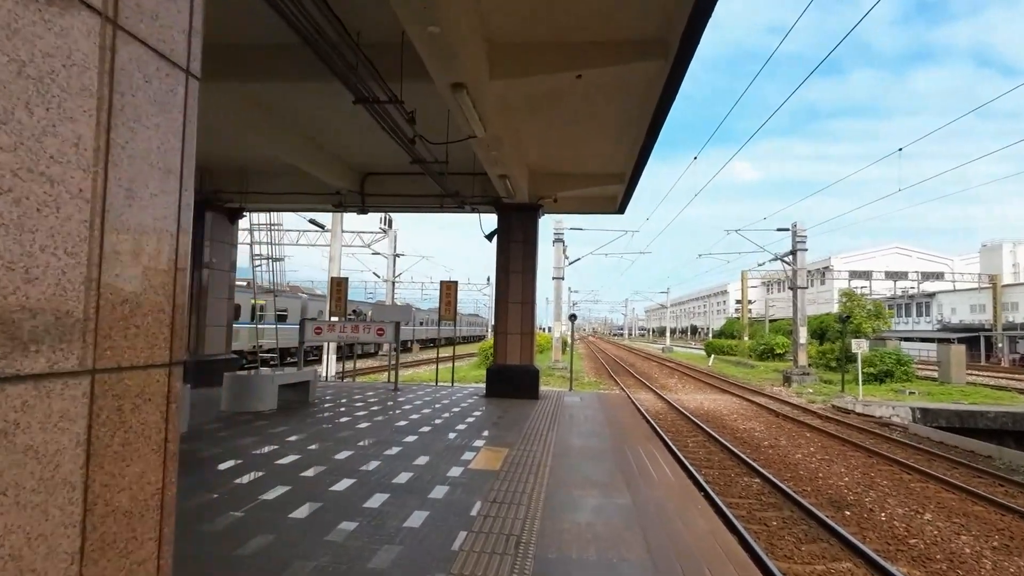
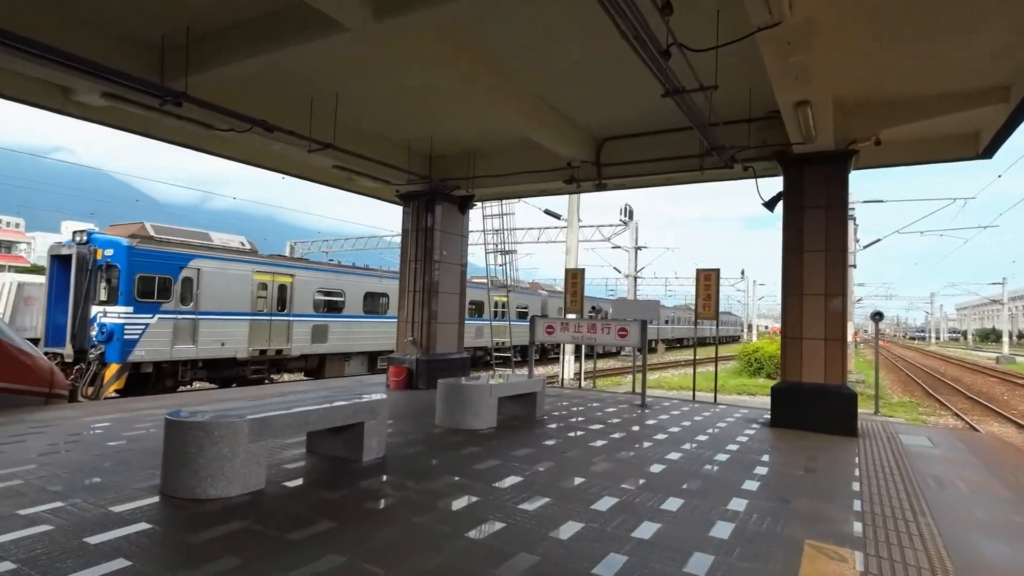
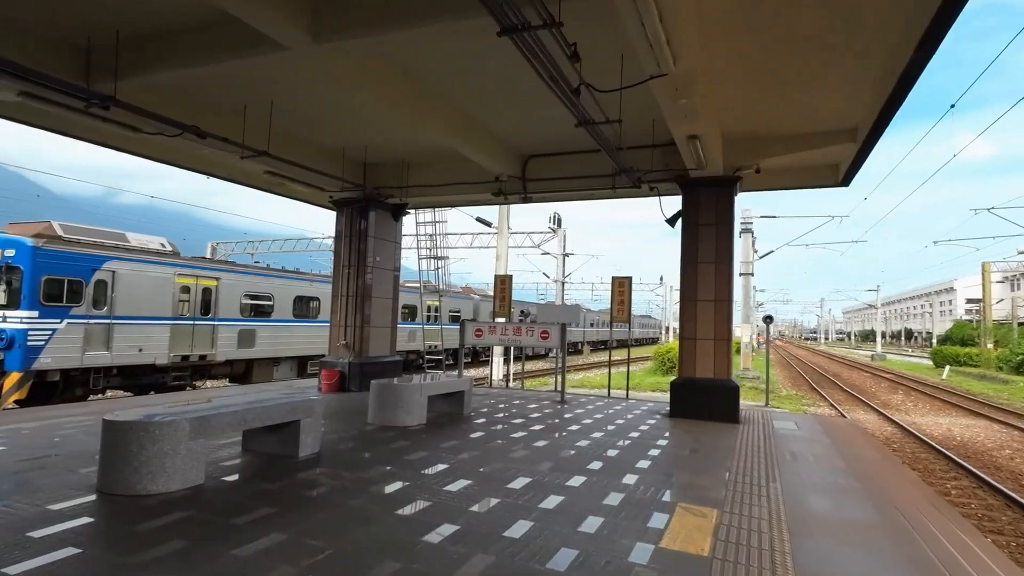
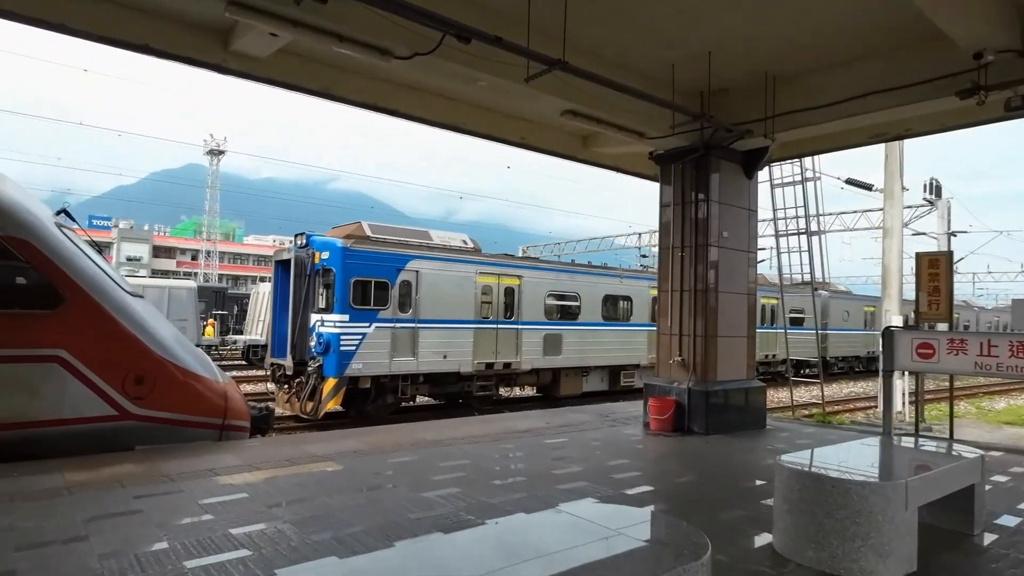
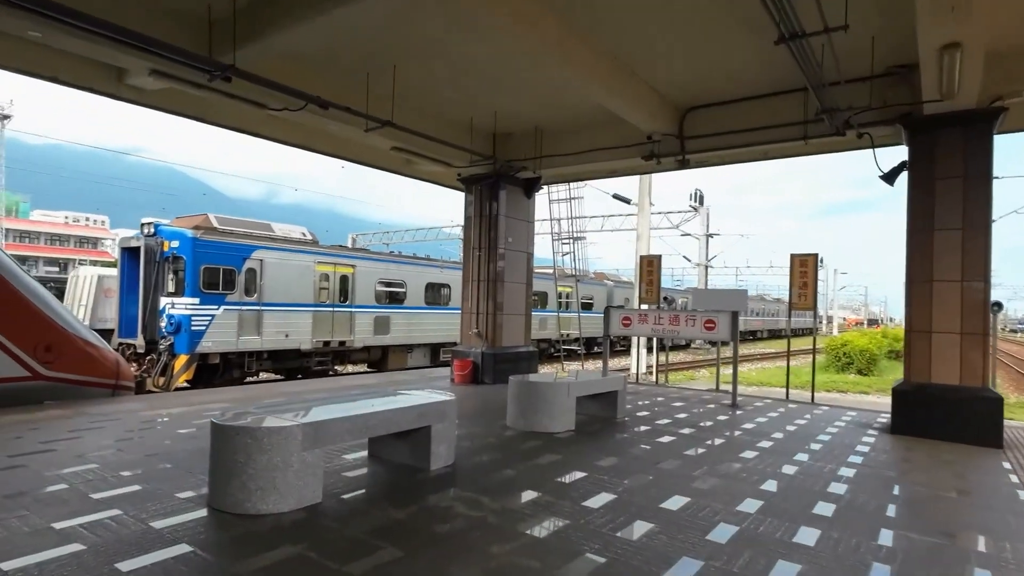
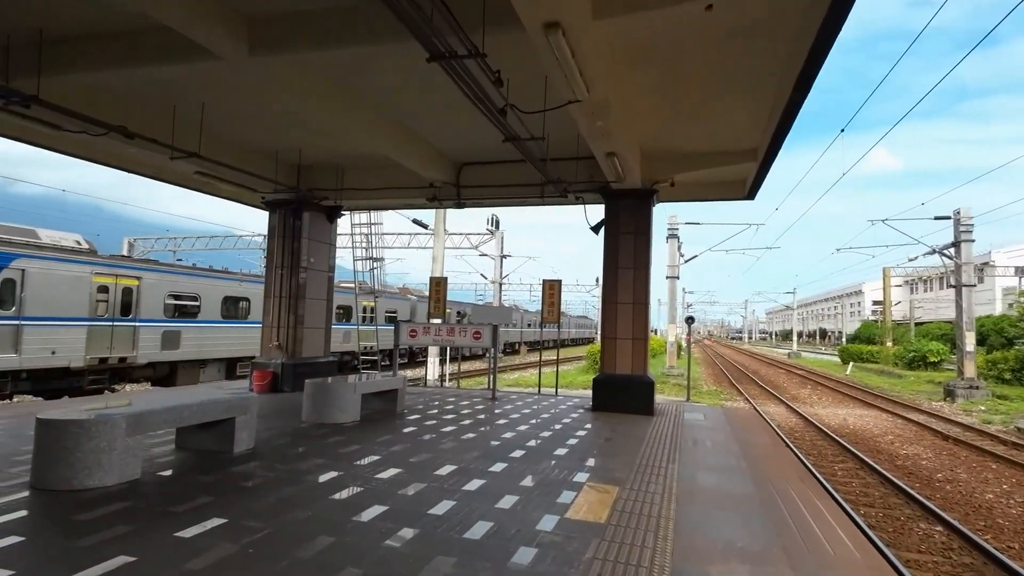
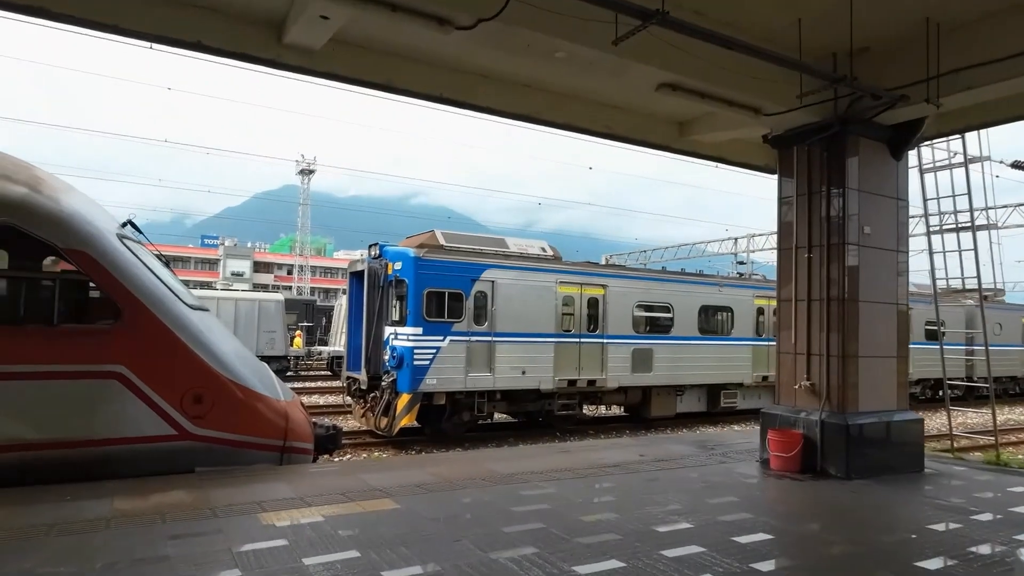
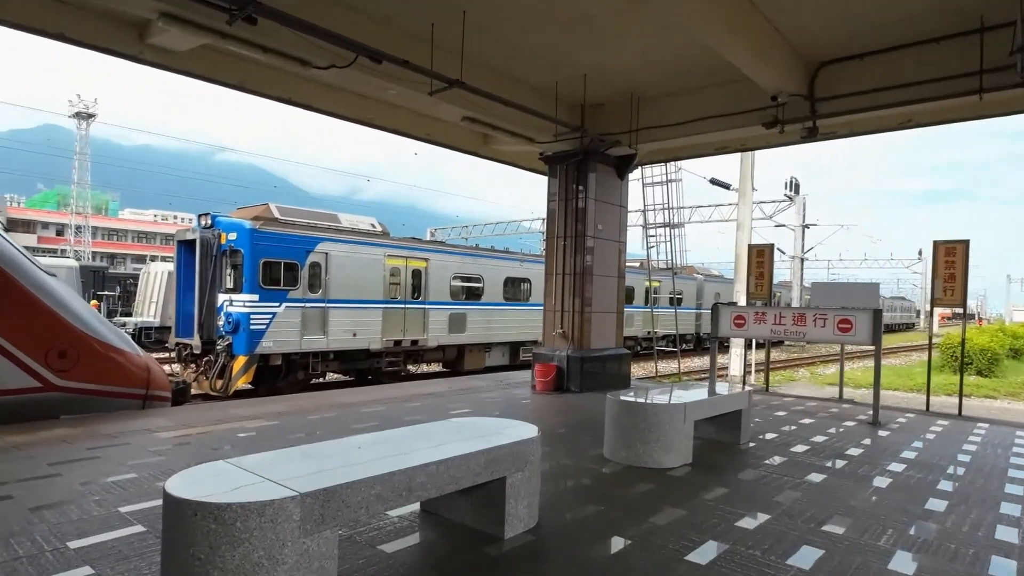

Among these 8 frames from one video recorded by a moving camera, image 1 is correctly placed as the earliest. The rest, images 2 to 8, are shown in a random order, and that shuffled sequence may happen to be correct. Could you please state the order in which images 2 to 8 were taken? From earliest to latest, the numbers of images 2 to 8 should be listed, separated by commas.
6, 3, 2, 5, 8, 4, 7
